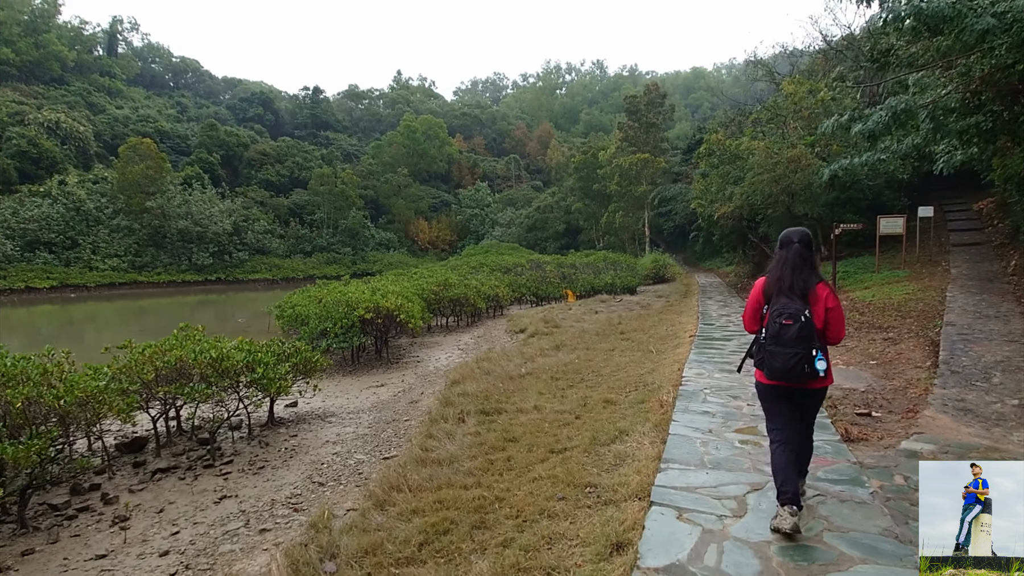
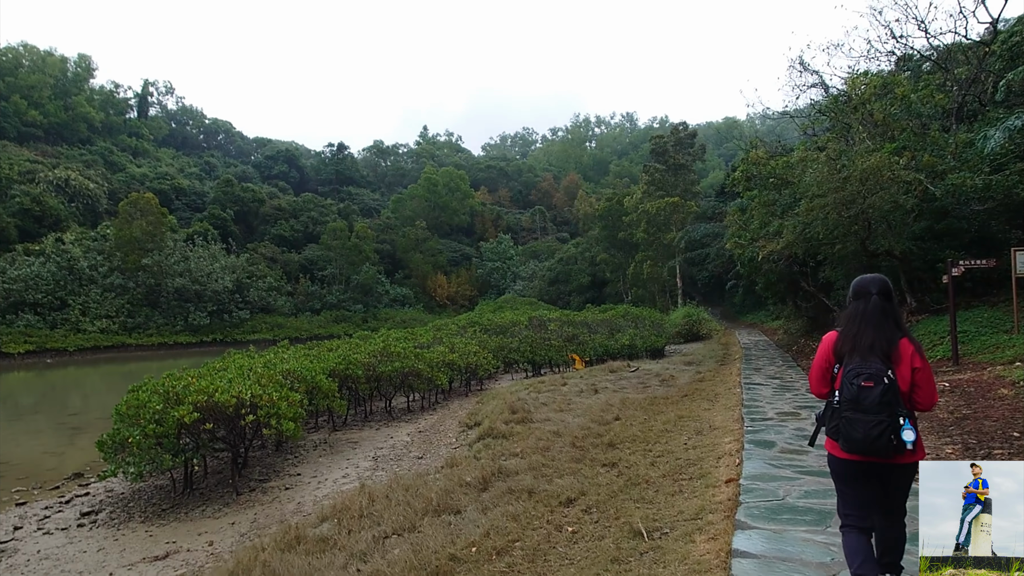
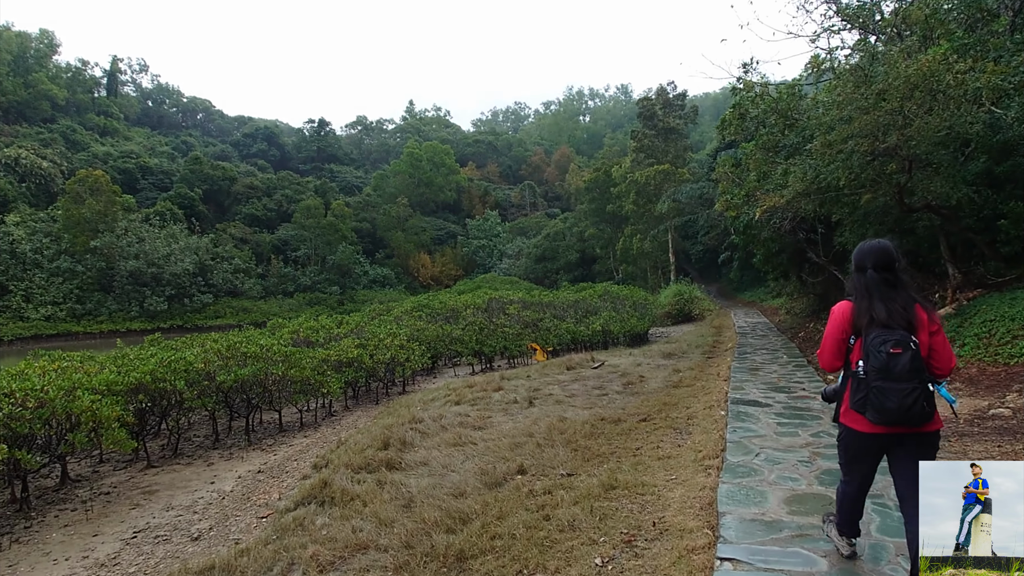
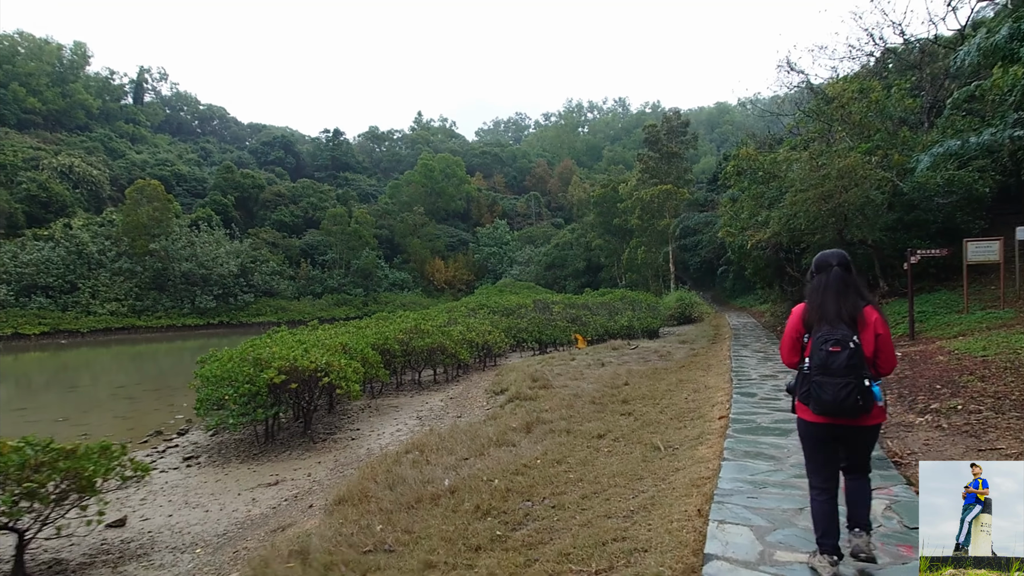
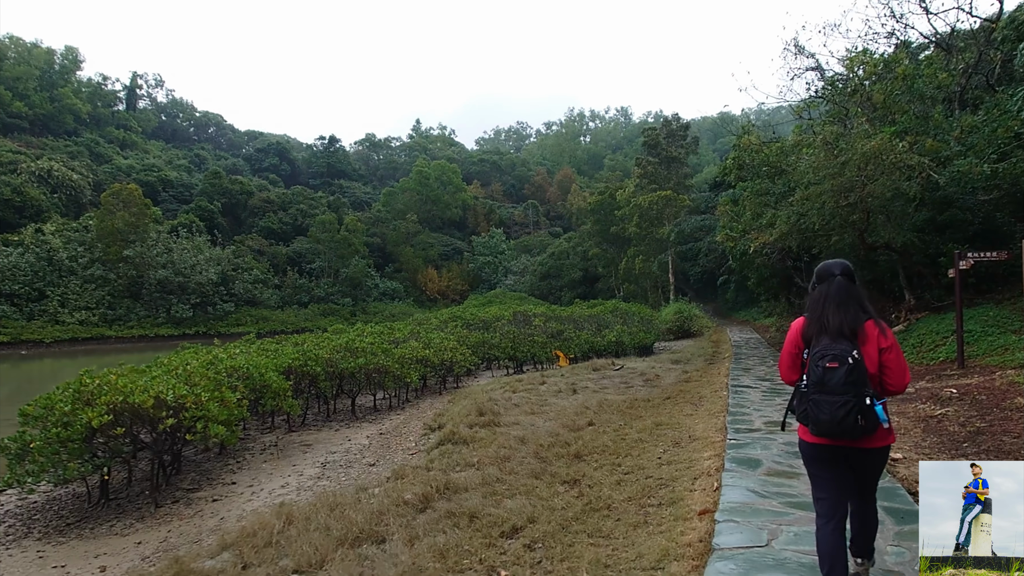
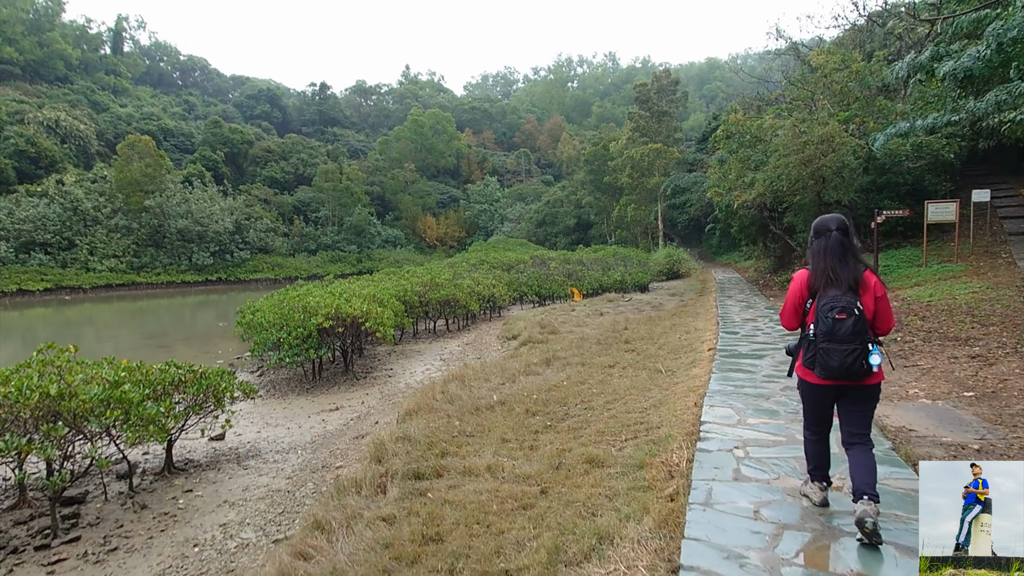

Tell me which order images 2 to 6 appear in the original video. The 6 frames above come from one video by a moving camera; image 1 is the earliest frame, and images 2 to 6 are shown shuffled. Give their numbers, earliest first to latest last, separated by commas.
6, 4, 2, 5, 3
